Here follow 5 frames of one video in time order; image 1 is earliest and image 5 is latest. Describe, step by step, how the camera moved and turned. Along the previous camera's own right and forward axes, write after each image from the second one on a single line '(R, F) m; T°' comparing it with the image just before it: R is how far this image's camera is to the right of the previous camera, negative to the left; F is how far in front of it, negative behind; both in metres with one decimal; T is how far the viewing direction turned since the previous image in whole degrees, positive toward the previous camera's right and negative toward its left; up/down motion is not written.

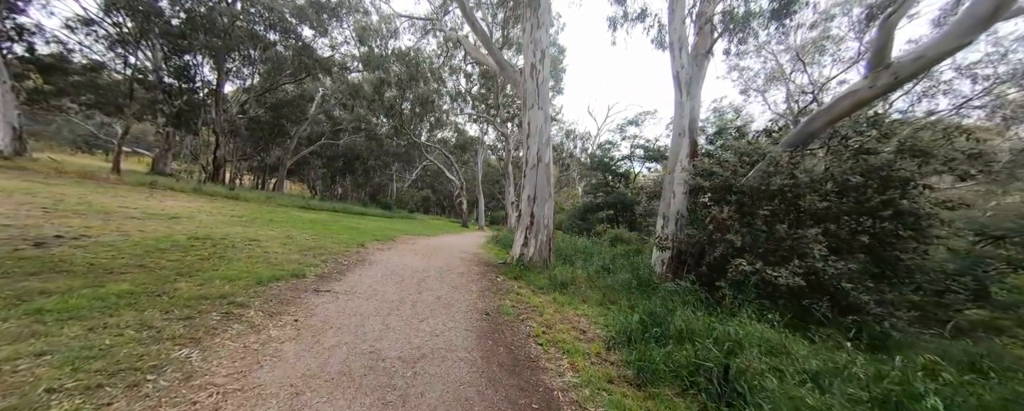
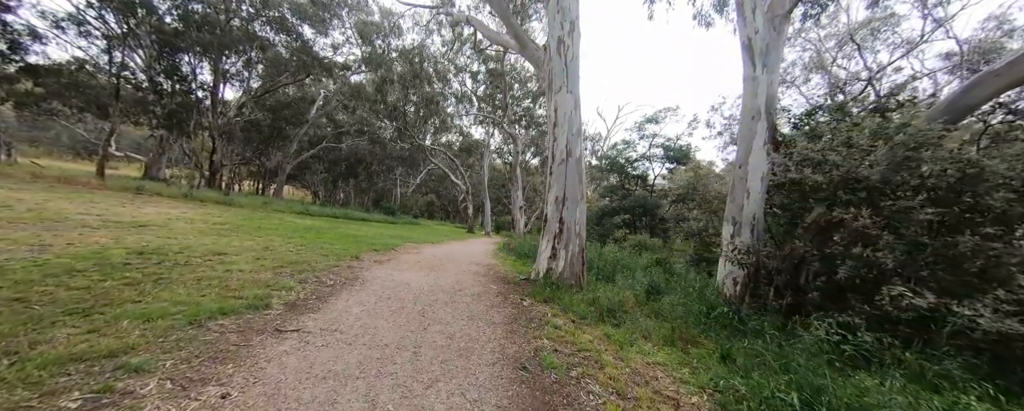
(-0.4, +1.4) m; -1°
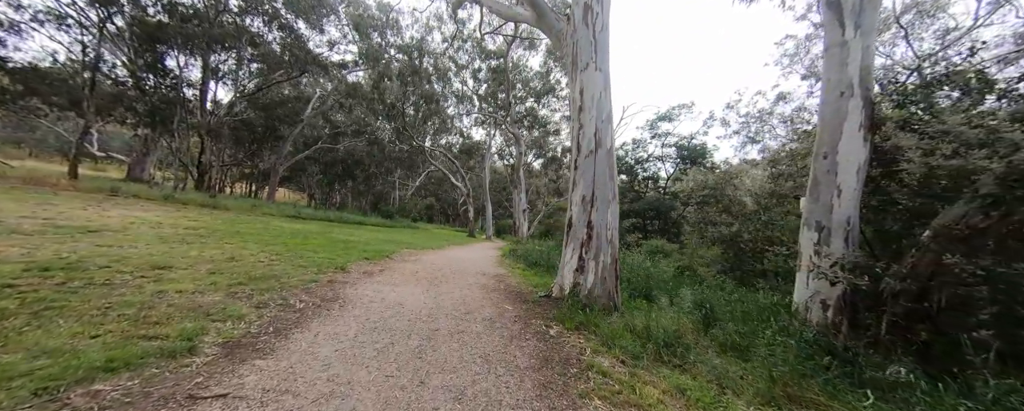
(-0.3, +1.2) m; 0°
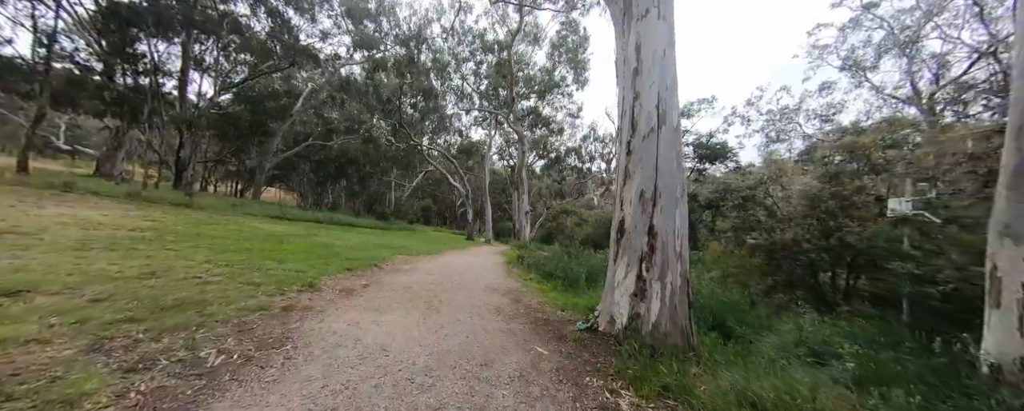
(-0.4, +1.5) m; +1°
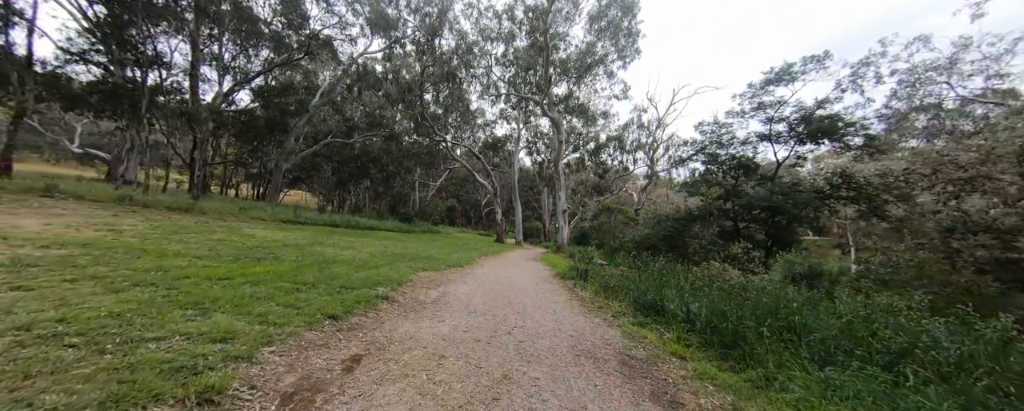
(-1.0, +3.1) m; -4°
